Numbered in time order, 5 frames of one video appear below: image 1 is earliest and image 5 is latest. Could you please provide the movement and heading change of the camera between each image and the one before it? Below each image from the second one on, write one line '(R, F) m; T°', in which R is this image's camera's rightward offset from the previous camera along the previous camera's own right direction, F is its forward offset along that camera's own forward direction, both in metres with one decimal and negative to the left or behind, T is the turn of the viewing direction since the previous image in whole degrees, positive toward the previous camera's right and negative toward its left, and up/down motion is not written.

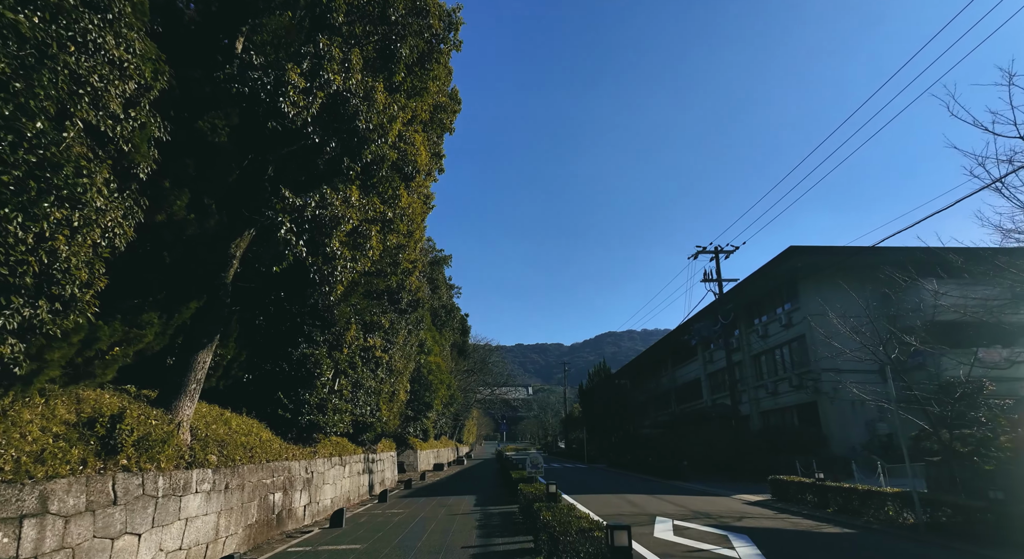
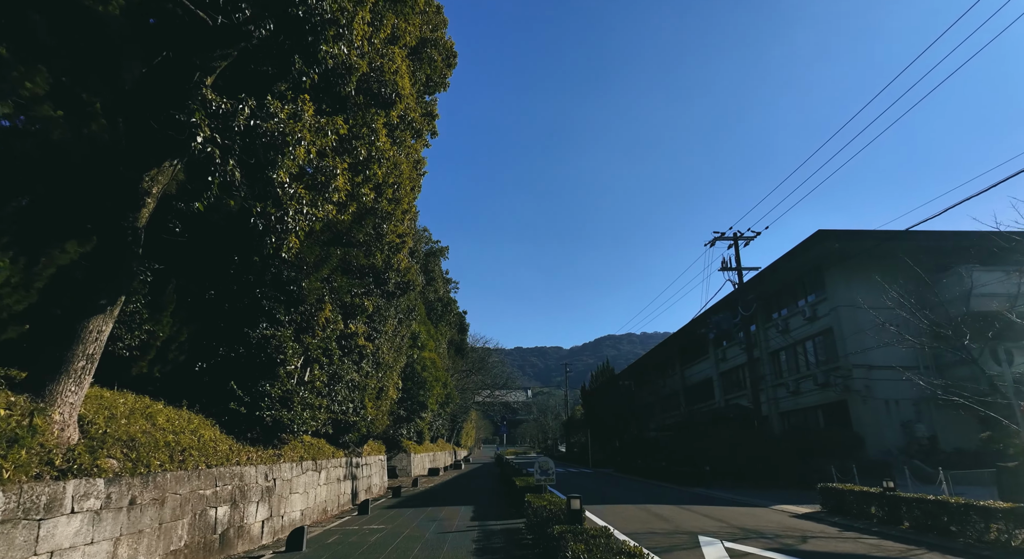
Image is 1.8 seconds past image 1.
(-0.1, +2.1) m; 0°
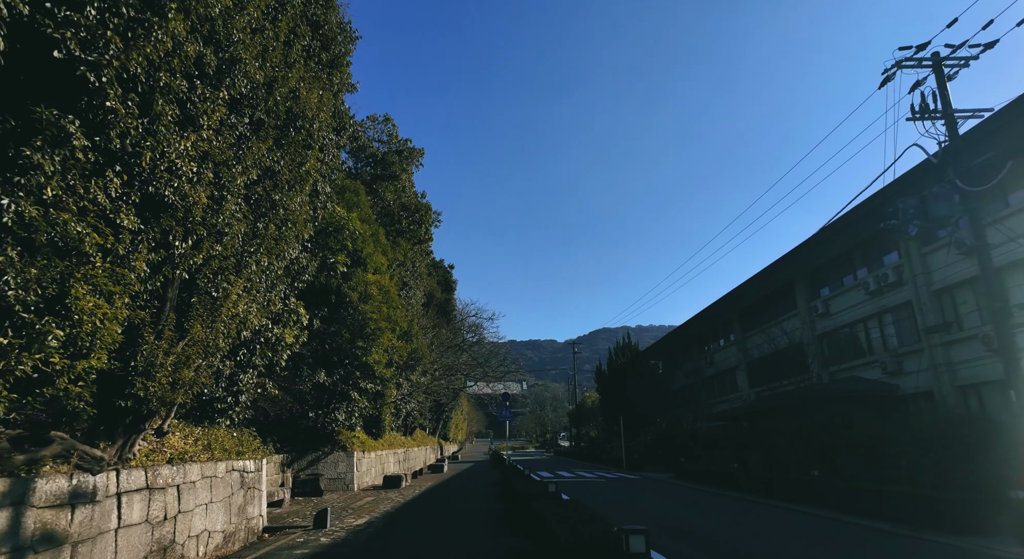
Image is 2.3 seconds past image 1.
(-0.4, +10.9) m; +1°
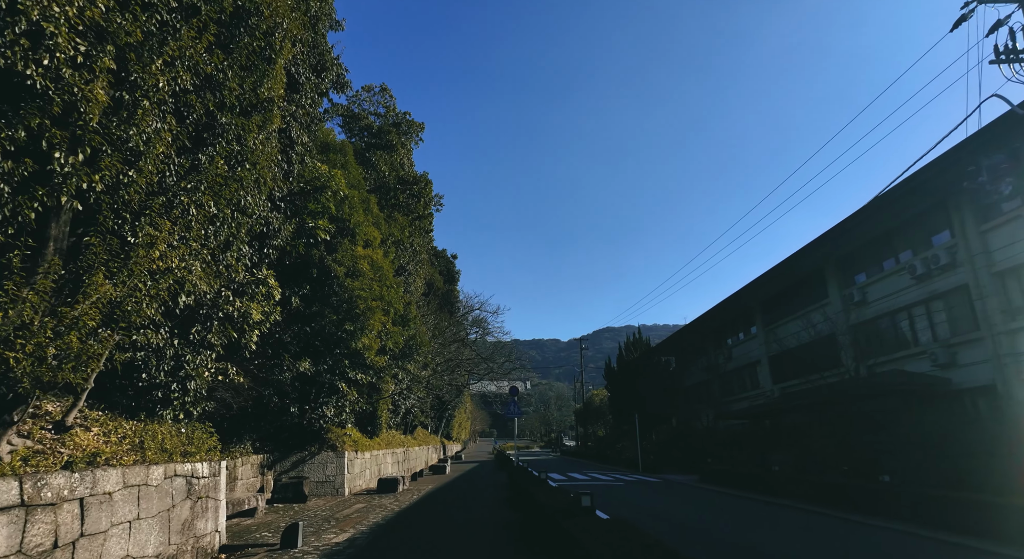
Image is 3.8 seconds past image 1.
(-0.2, +1.9) m; 0°
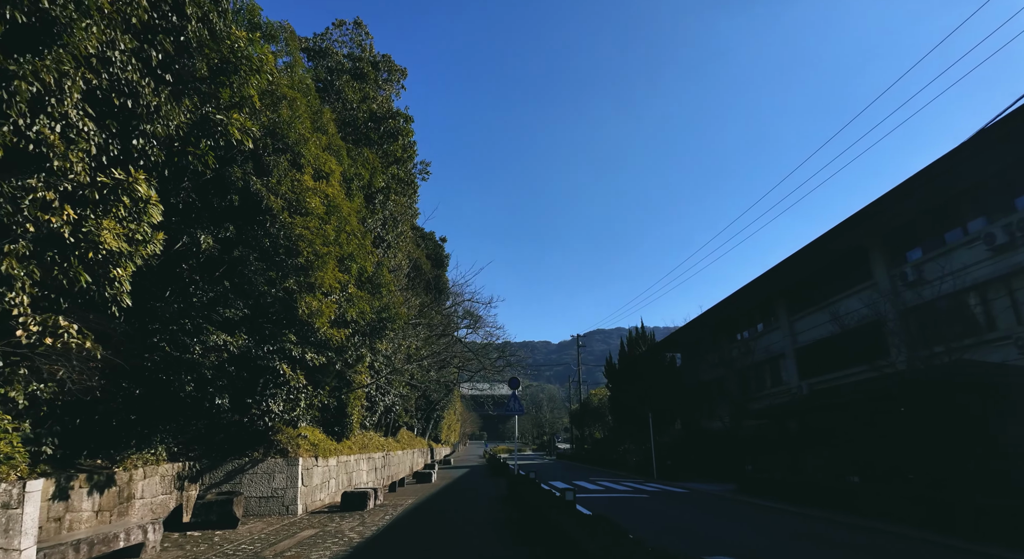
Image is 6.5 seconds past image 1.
(-0.2, +3.3) m; +1°
